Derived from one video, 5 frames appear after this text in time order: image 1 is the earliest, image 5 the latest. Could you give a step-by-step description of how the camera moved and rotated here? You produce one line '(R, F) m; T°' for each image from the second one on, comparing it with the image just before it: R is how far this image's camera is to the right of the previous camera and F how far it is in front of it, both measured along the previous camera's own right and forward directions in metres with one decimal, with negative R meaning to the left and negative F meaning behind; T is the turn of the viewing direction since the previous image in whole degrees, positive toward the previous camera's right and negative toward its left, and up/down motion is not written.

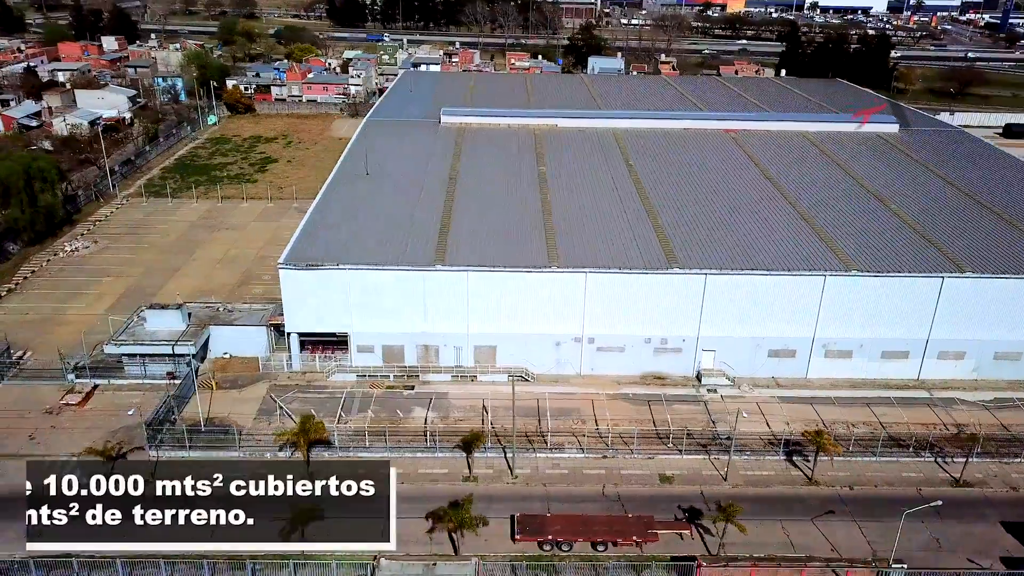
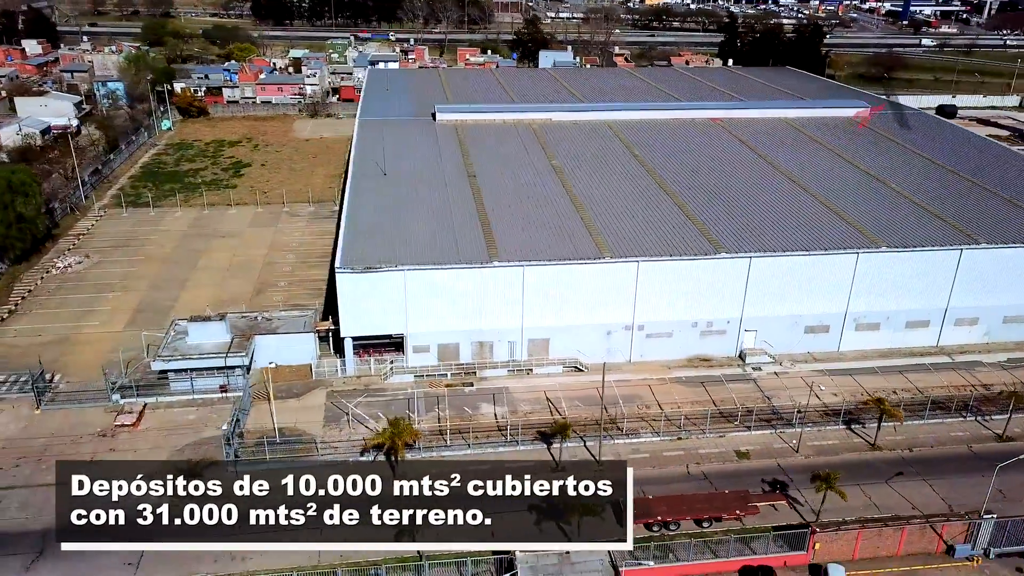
(-5.4, -0.1) m; +6°
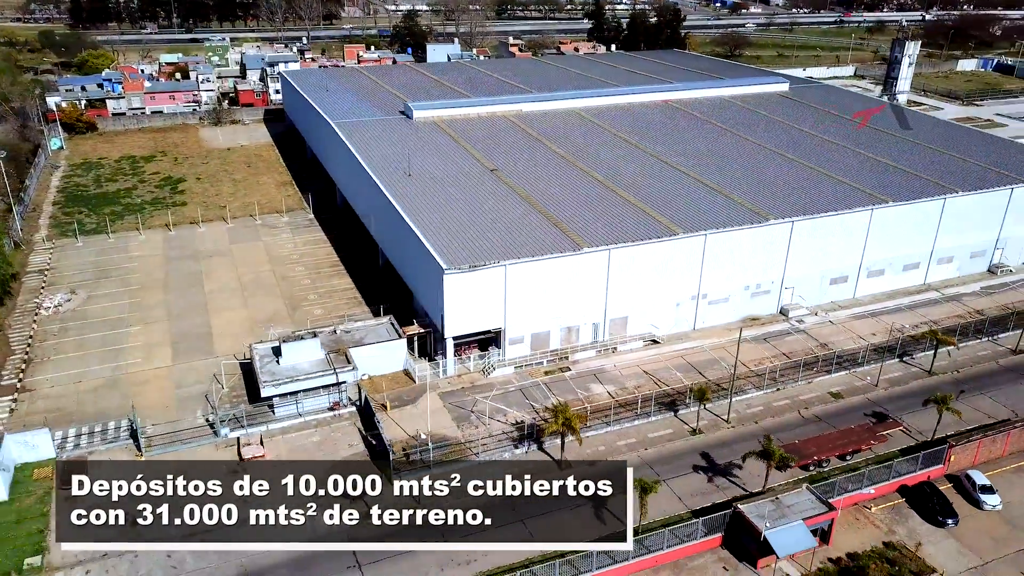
(-10.7, +0.3) m; +13°
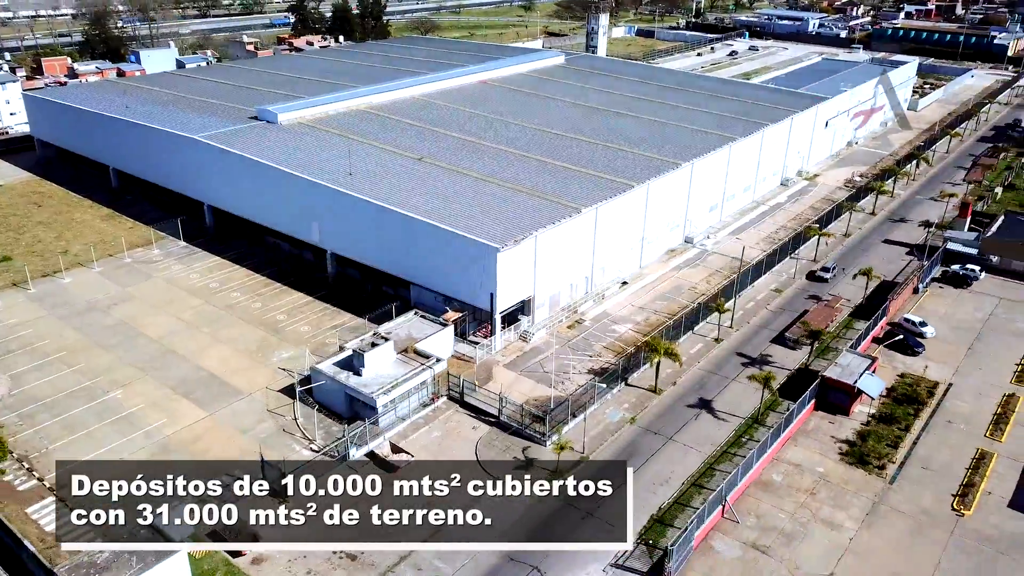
(-15.5, +1.3) m; +26°
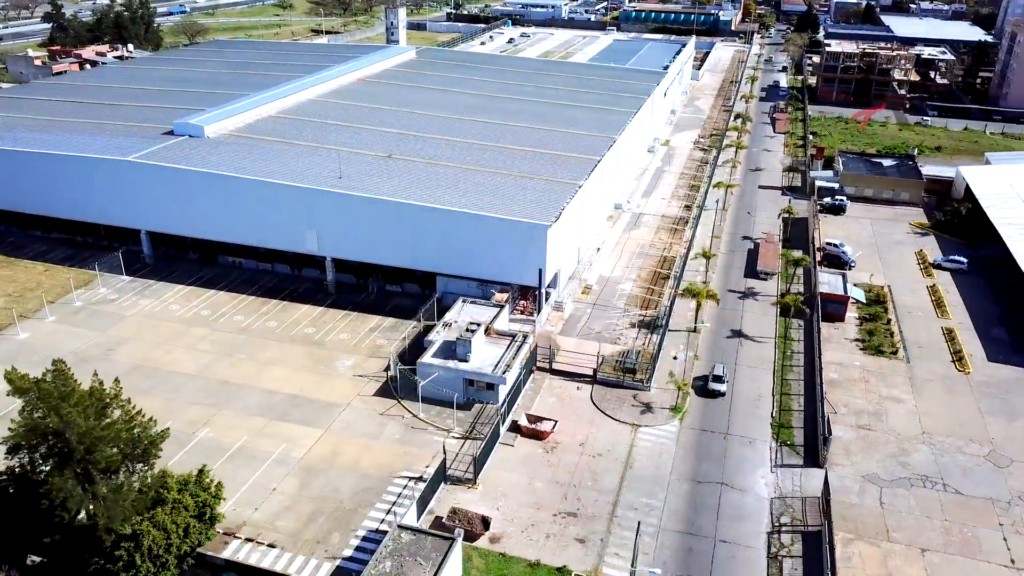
(-13.3, +0.2) m; +19°
